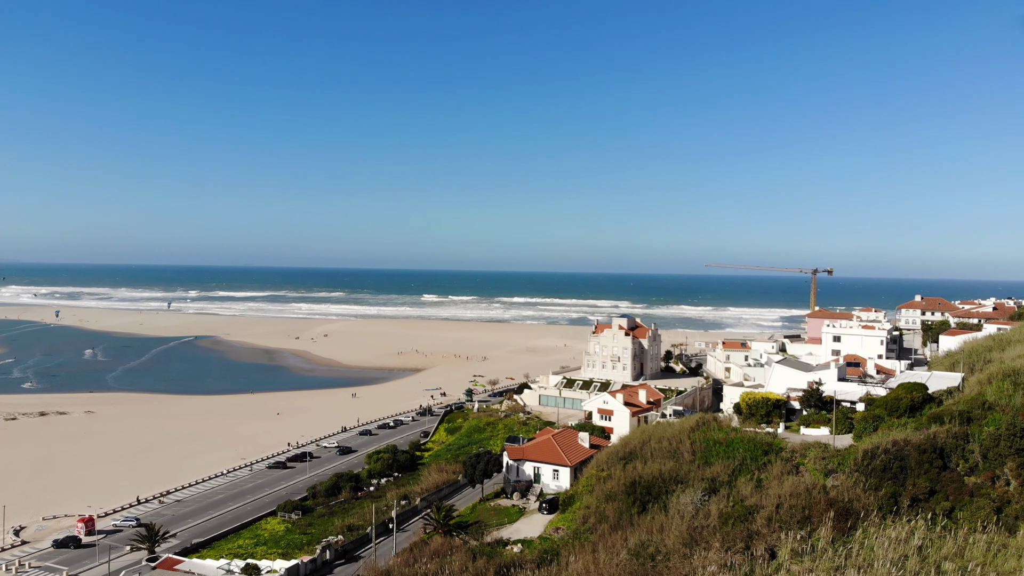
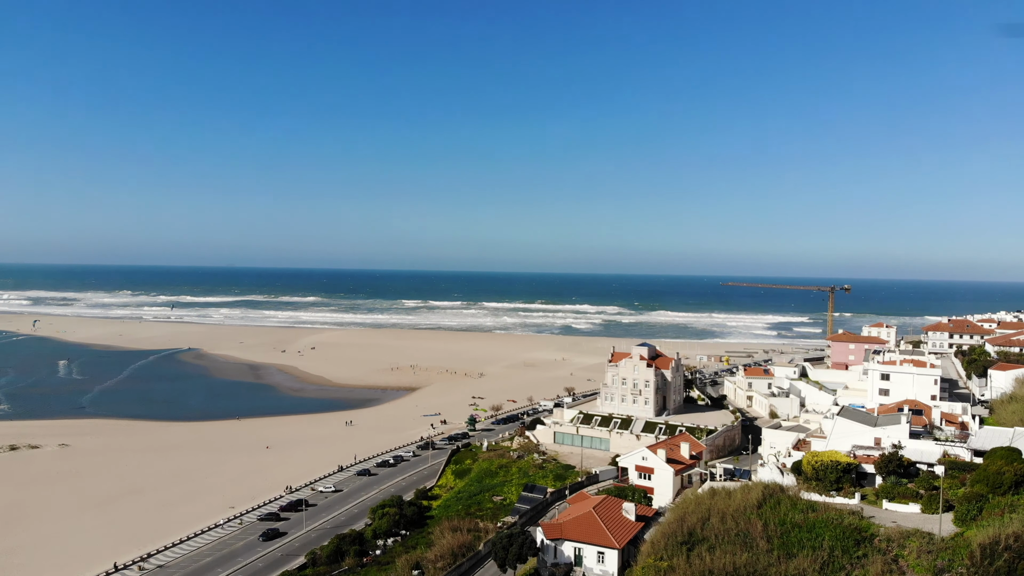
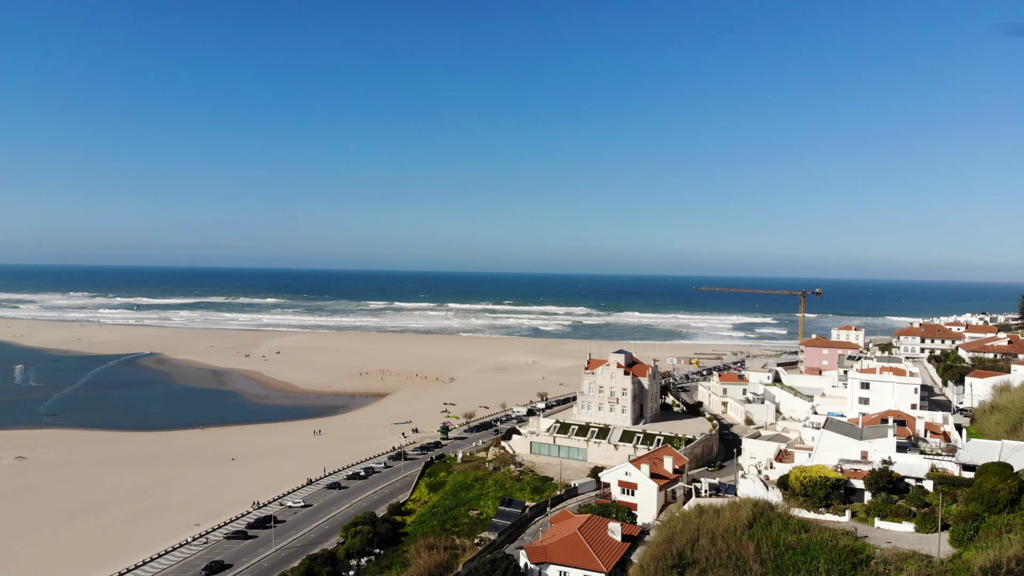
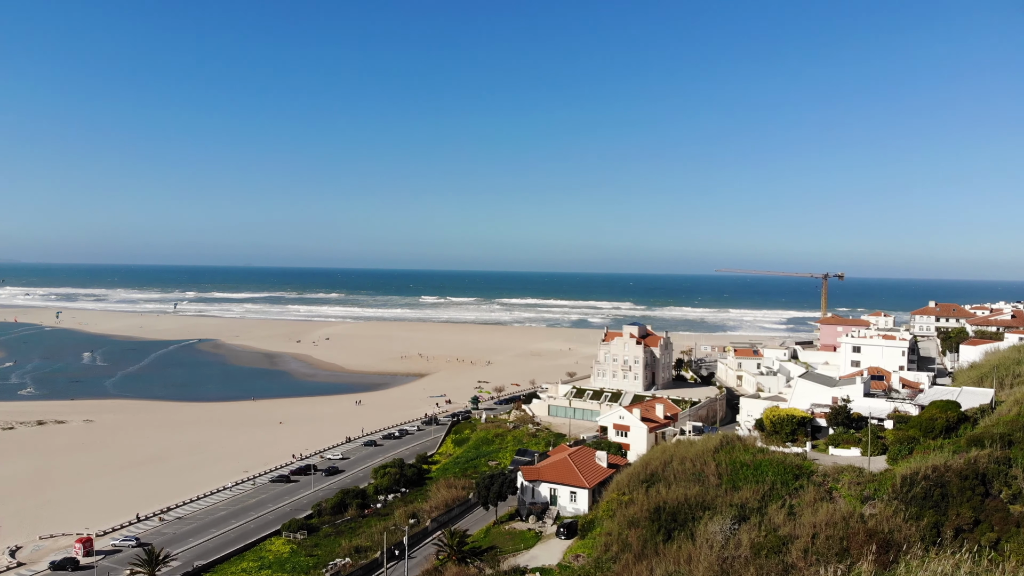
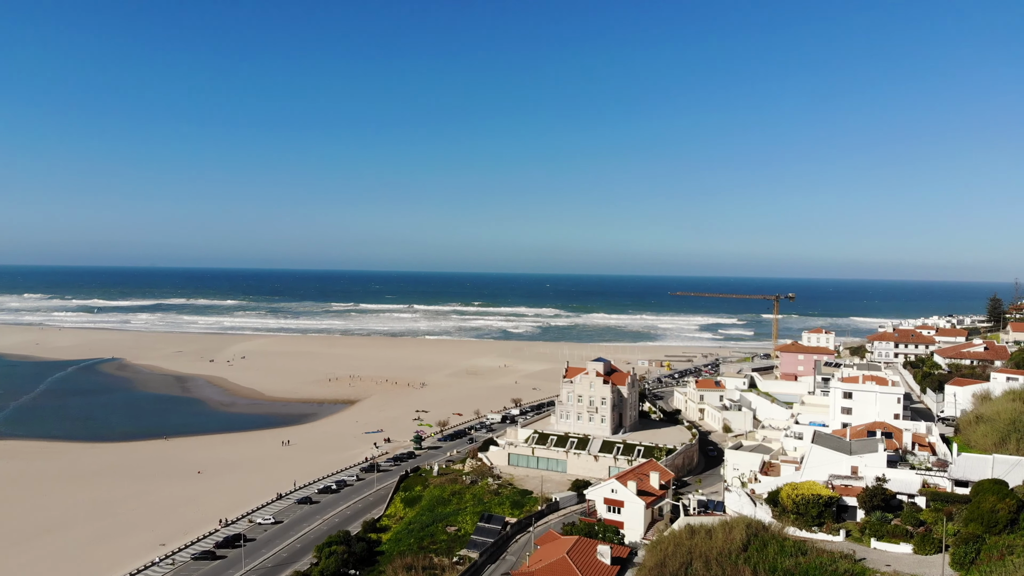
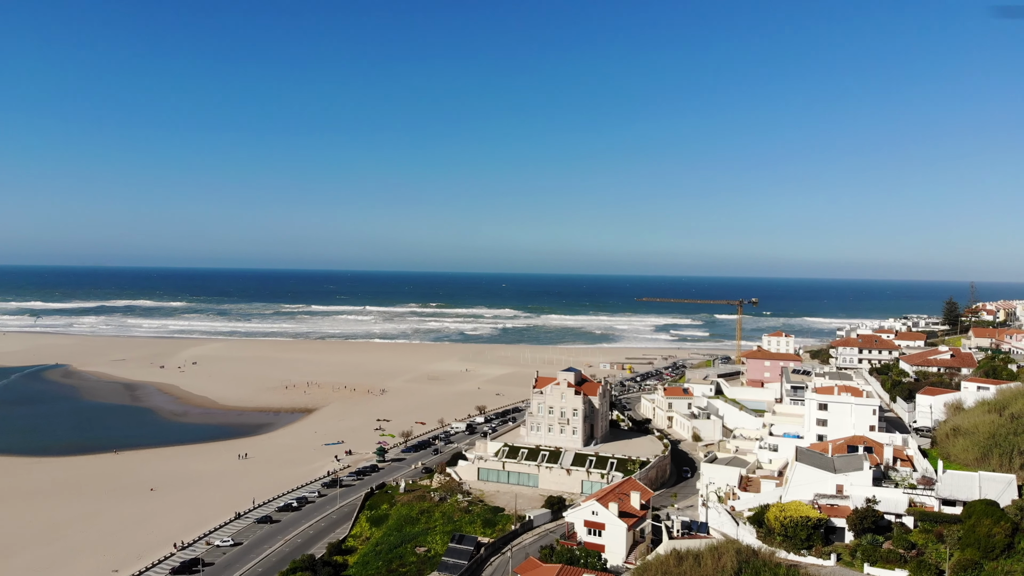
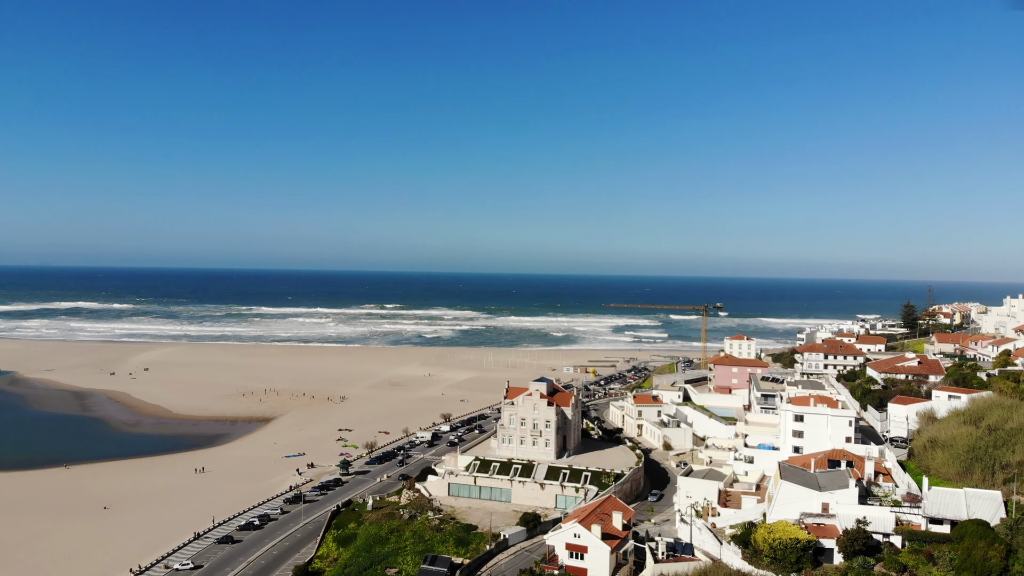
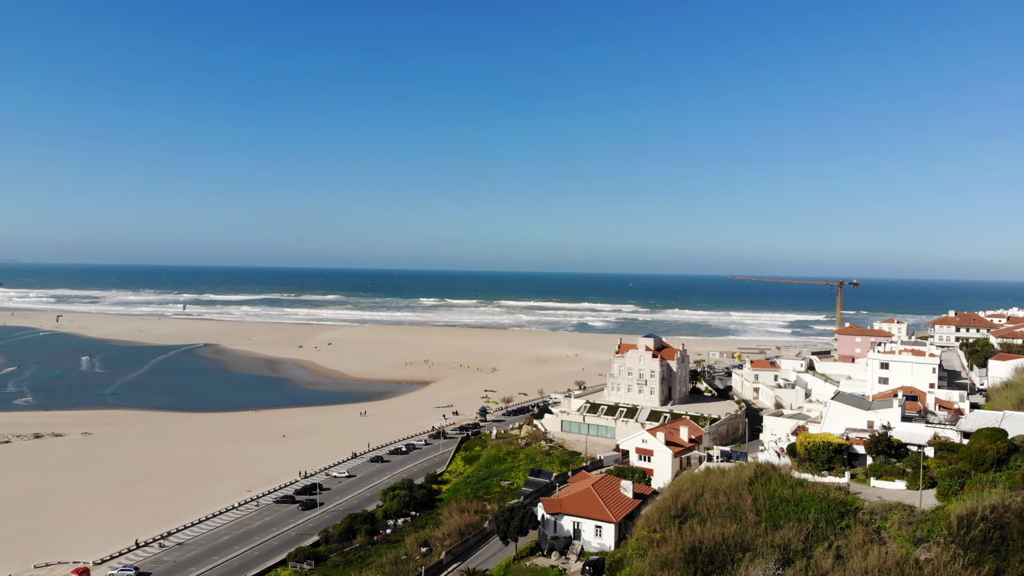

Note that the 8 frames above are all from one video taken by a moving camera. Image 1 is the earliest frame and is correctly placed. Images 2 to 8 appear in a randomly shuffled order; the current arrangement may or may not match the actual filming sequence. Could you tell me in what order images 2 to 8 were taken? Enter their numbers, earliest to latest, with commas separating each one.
4, 8, 2, 3, 5, 6, 7
